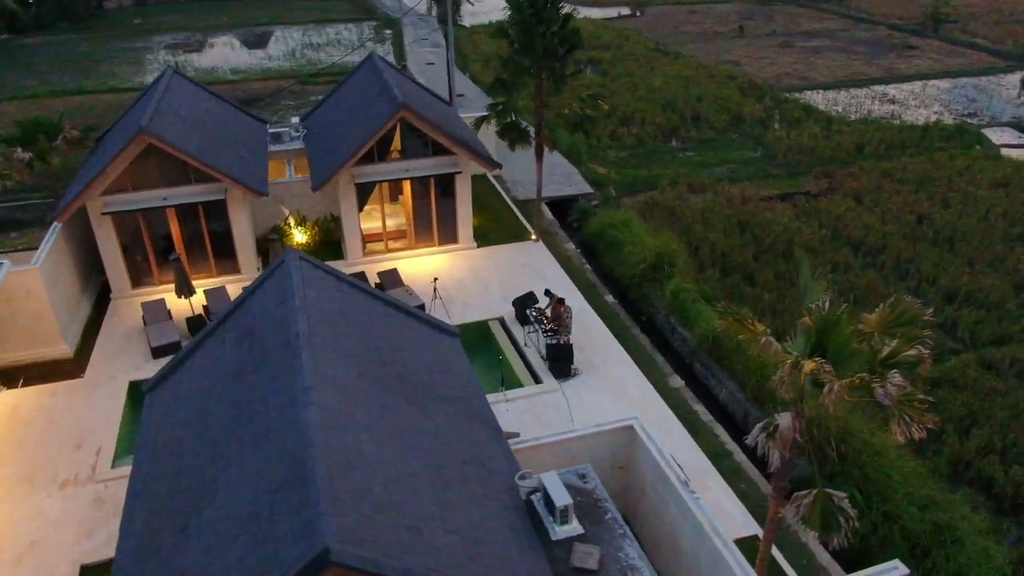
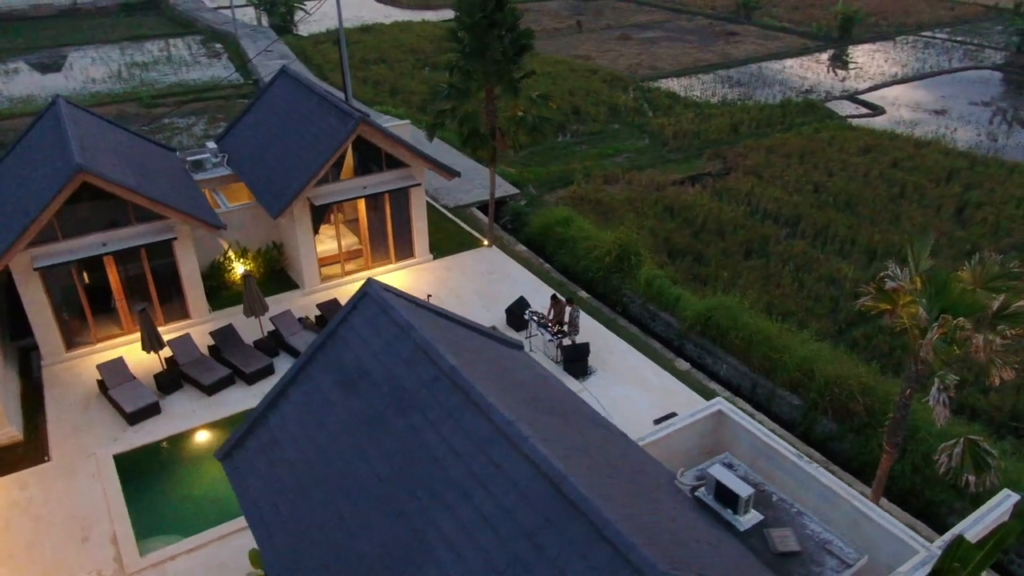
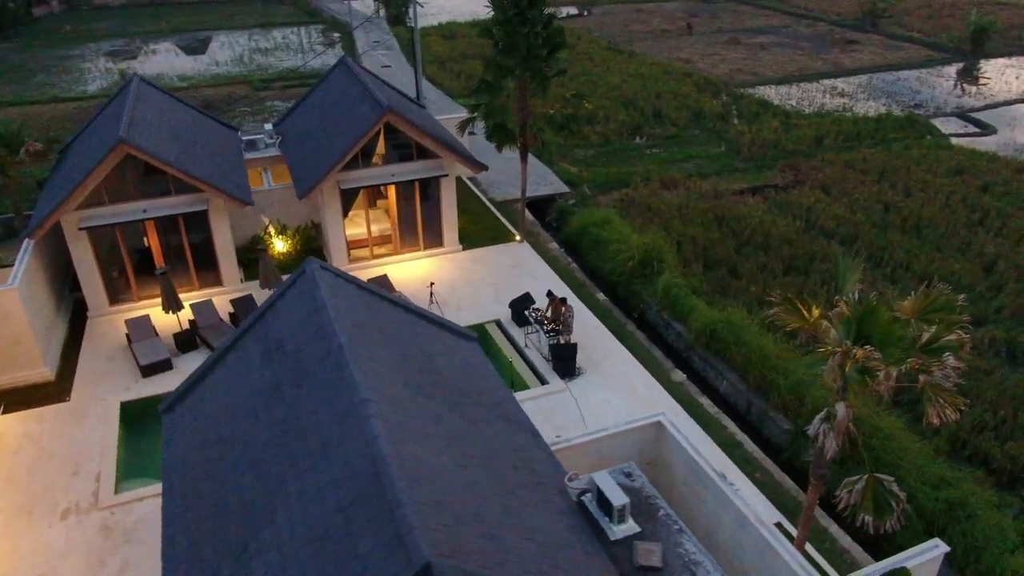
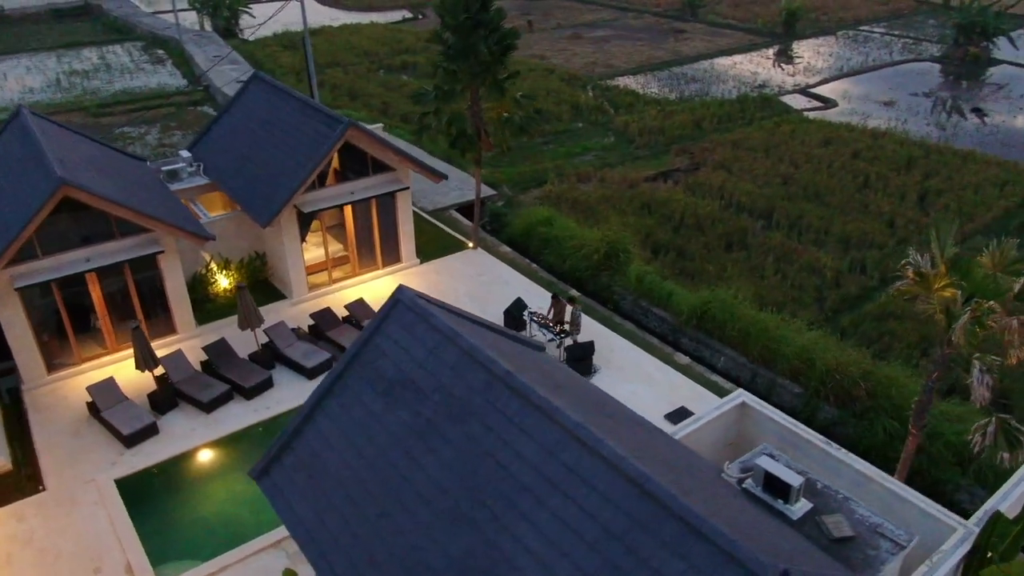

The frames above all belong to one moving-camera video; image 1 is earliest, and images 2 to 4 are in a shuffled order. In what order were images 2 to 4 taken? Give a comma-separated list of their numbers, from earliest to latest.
3, 2, 4
